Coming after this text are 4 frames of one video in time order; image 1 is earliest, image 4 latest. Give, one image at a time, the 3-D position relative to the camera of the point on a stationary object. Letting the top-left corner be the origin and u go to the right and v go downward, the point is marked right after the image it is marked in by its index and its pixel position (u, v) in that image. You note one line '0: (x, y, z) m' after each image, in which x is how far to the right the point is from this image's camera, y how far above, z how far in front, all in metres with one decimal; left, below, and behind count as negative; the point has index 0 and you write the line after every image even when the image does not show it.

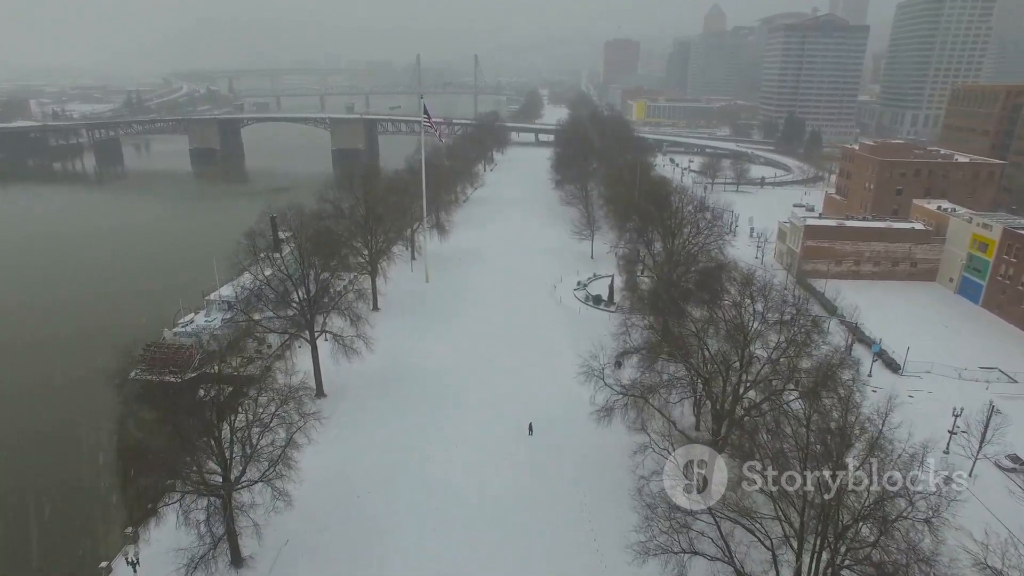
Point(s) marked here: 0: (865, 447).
0: (+6.9, -3.1, +15.0) m
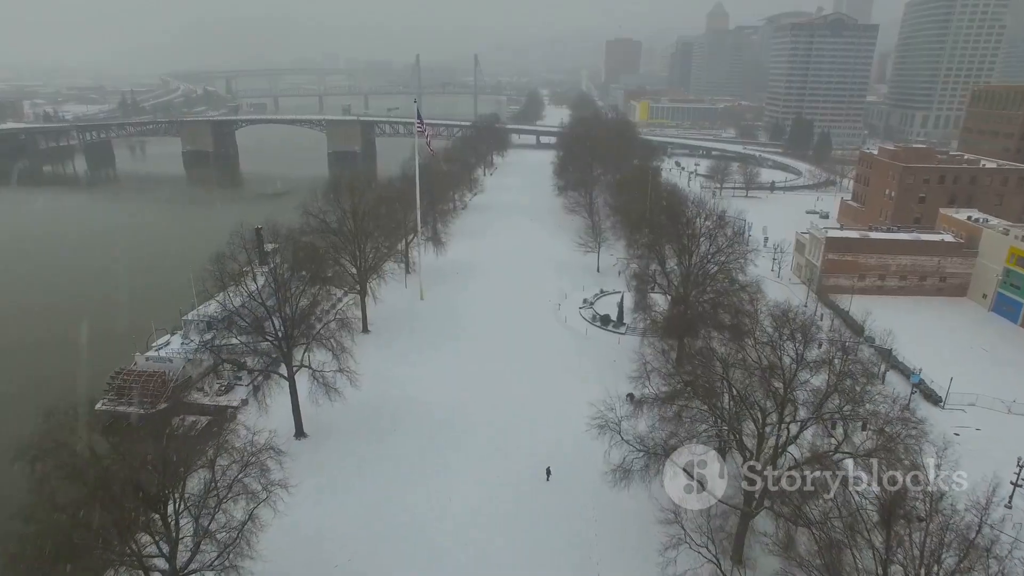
0: (+6.9, -4.0, +12.1) m
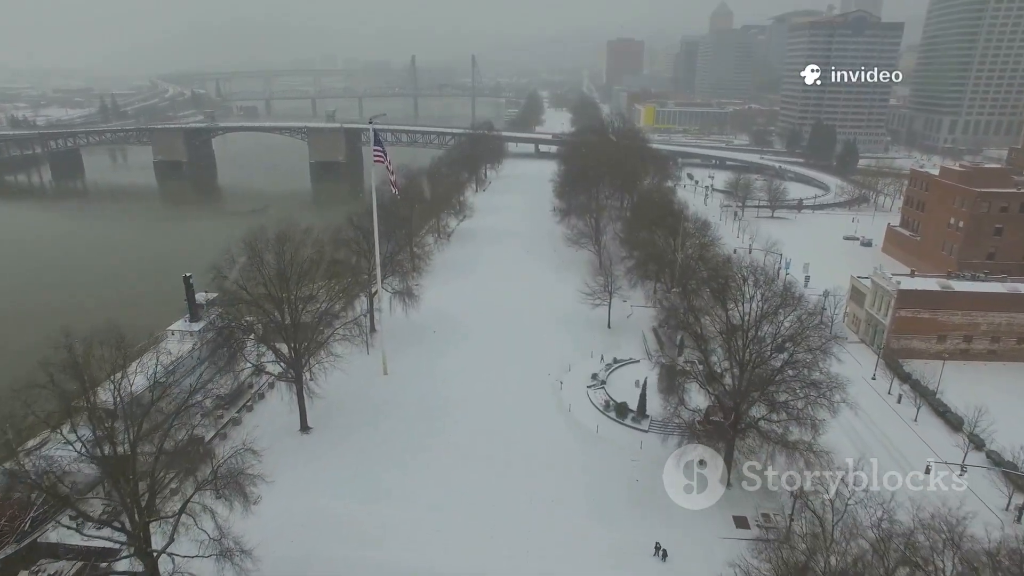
0: (+6.5, -6.8, +3.4) m
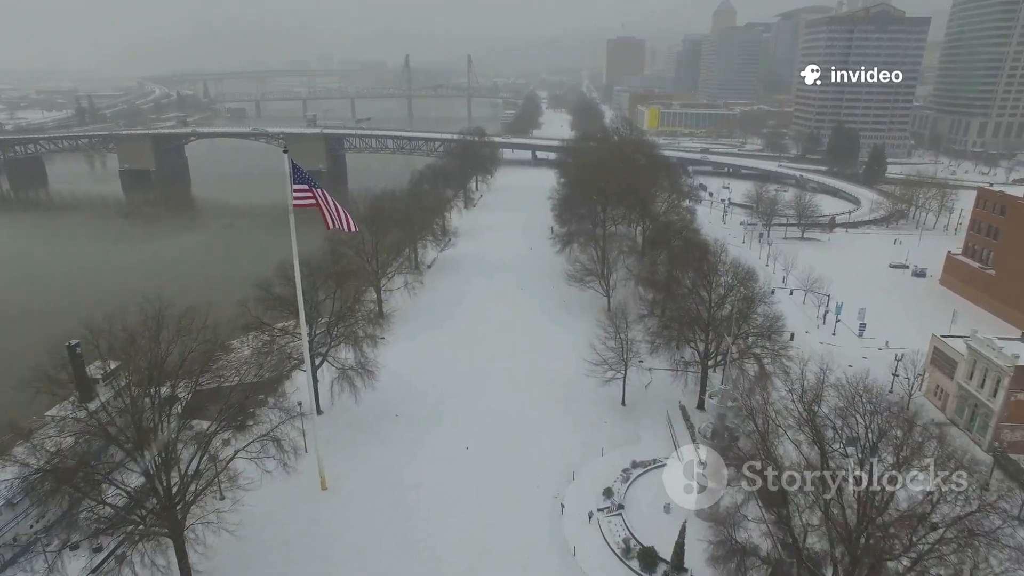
0: (+6.0, -9.3, -5.1) m
